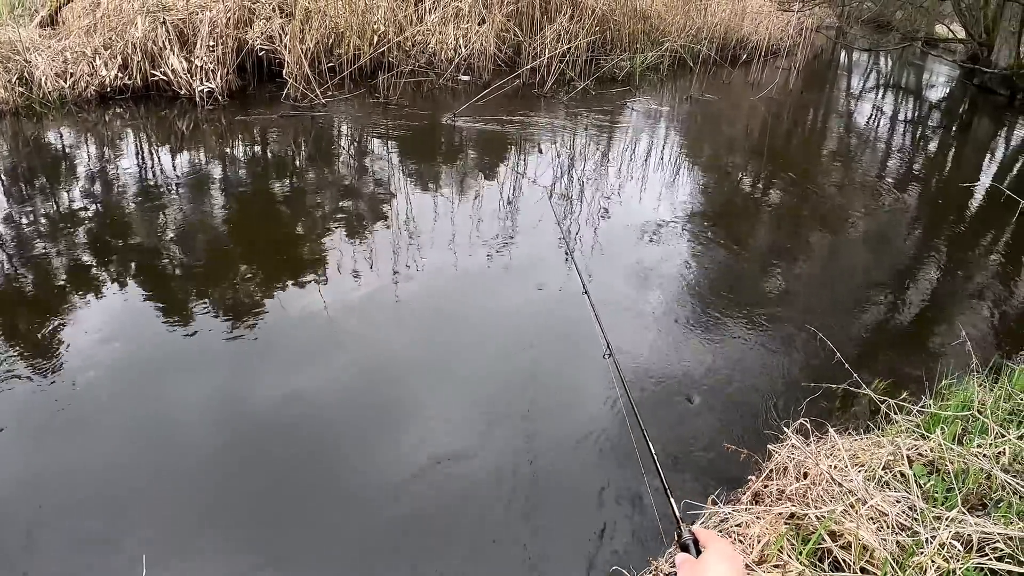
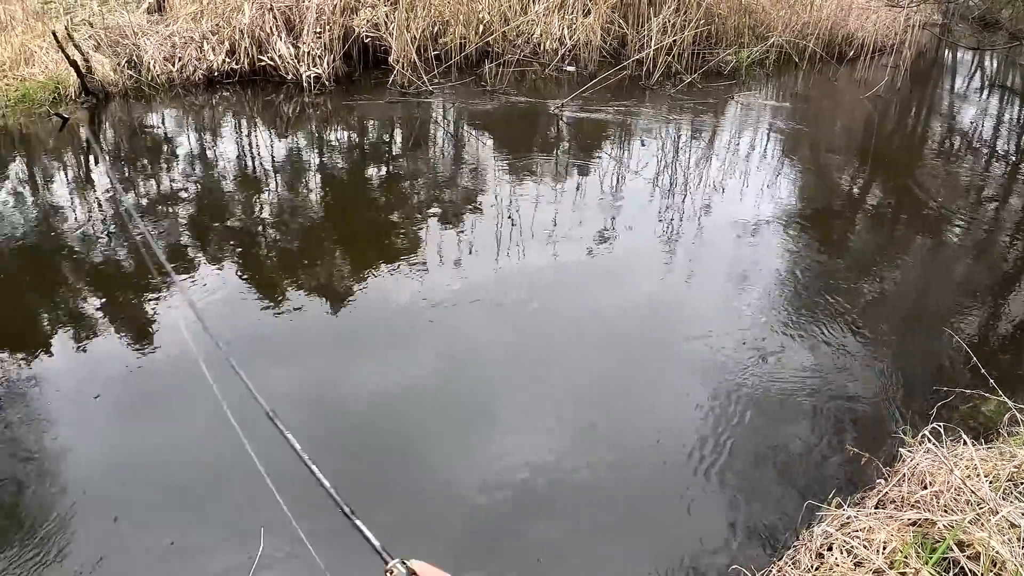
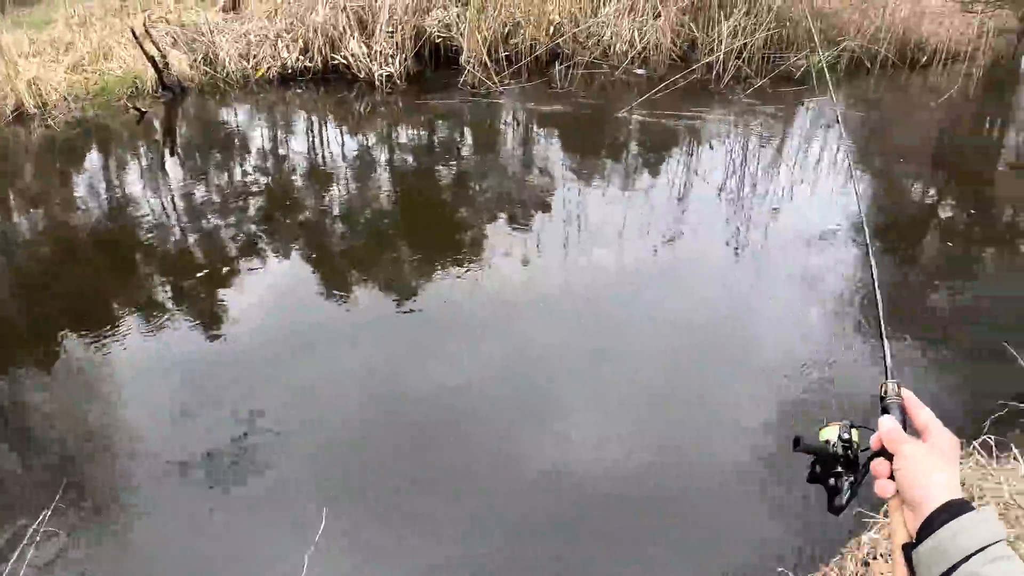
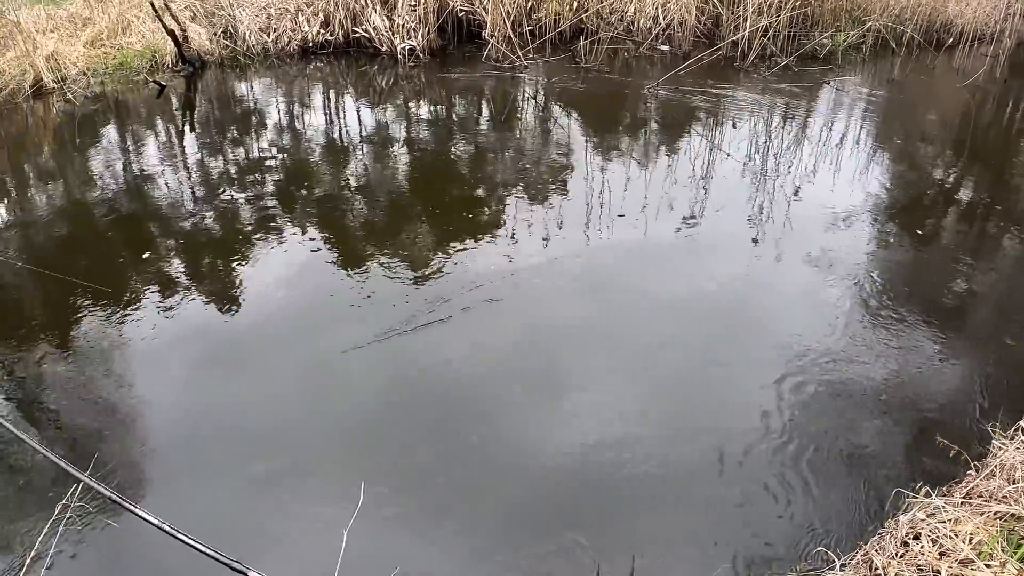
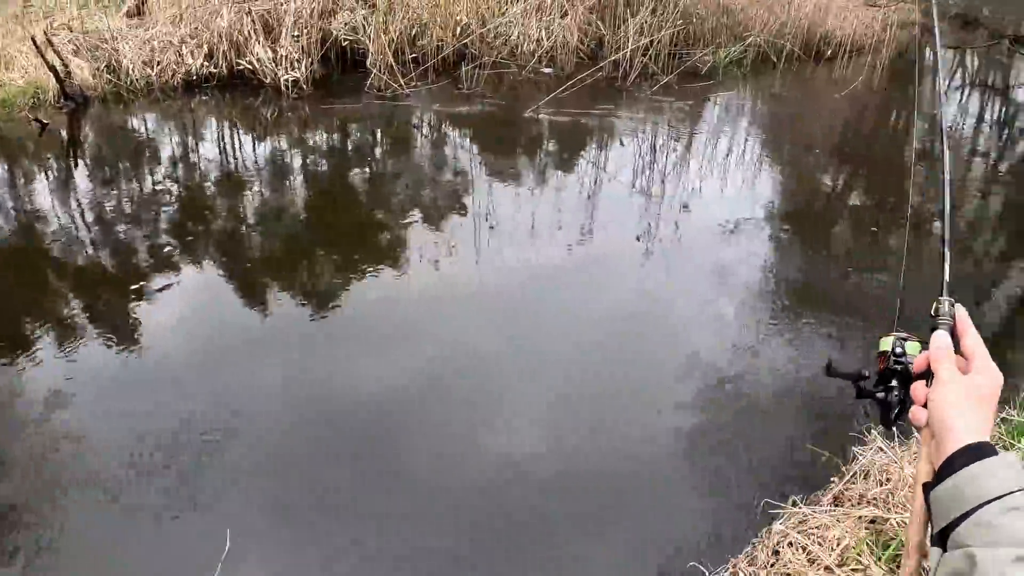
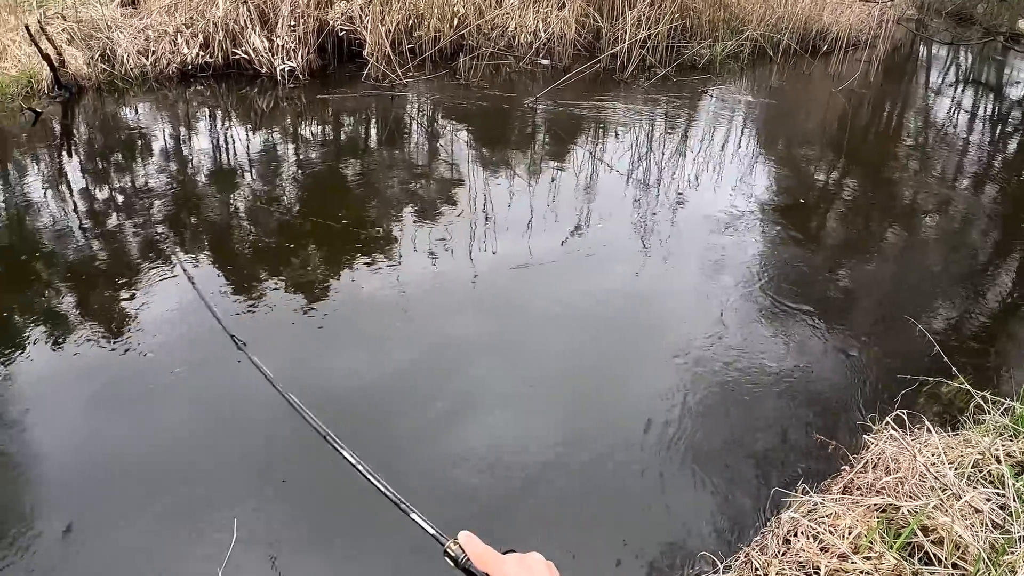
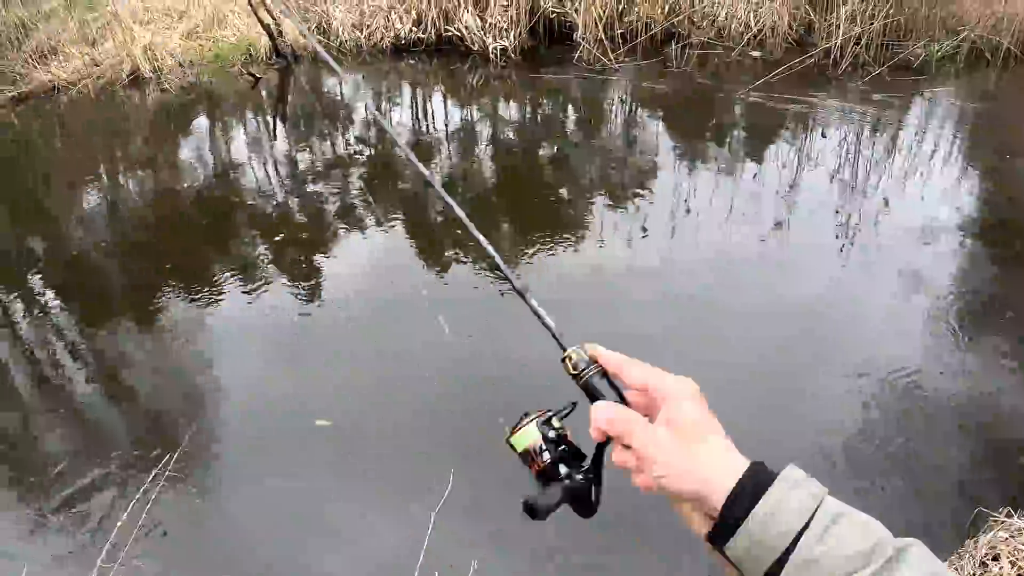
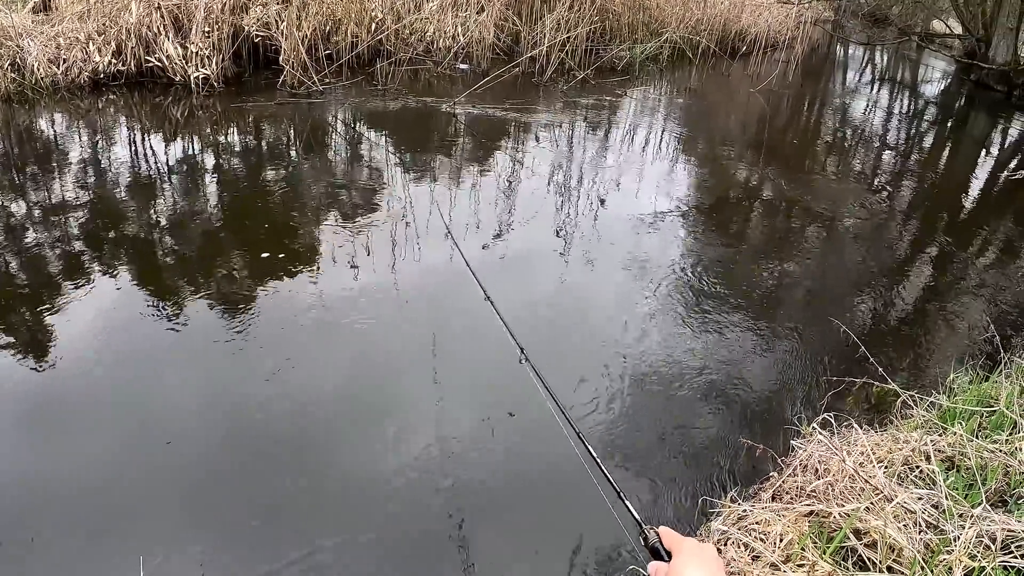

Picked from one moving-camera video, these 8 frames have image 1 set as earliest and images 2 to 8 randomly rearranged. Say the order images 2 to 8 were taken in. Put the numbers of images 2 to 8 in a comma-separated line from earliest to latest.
6, 4, 7, 3, 5, 8, 2
